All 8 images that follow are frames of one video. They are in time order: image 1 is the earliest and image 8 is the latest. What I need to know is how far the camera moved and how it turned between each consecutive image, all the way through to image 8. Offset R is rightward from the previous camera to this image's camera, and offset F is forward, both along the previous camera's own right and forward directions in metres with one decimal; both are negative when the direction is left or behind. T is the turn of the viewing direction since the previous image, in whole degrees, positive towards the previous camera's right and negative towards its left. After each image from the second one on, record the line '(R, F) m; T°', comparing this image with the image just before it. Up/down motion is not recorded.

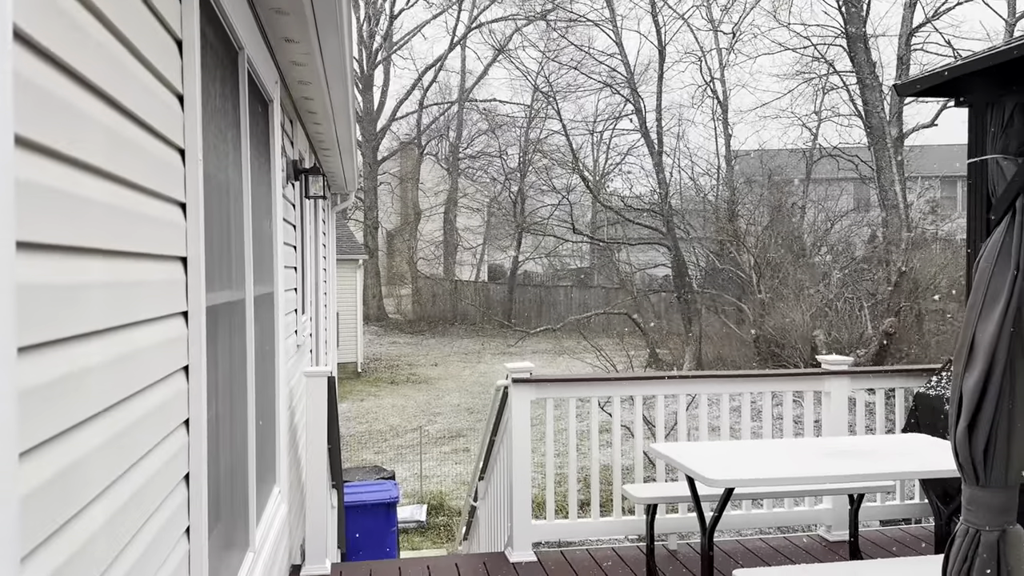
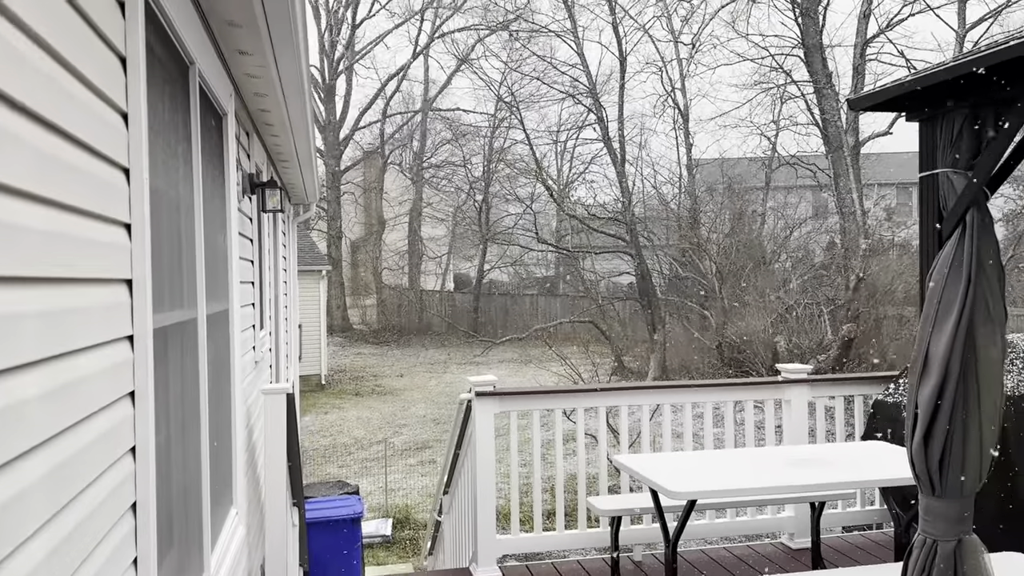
(0.0, 0.0) m; +3°
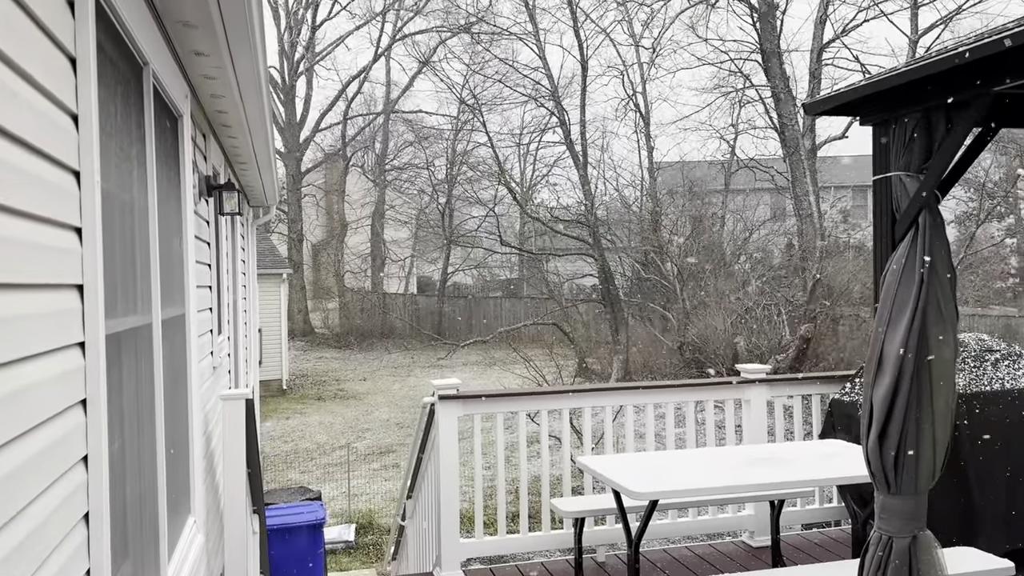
(0.0, 0.0) m; +3°
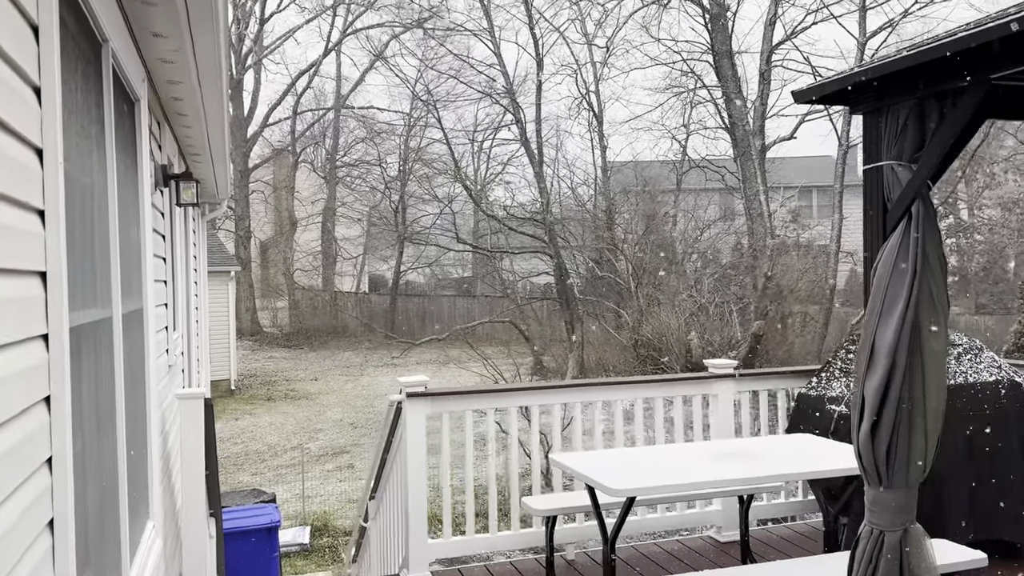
(-0.1, +0.1) m; +4°
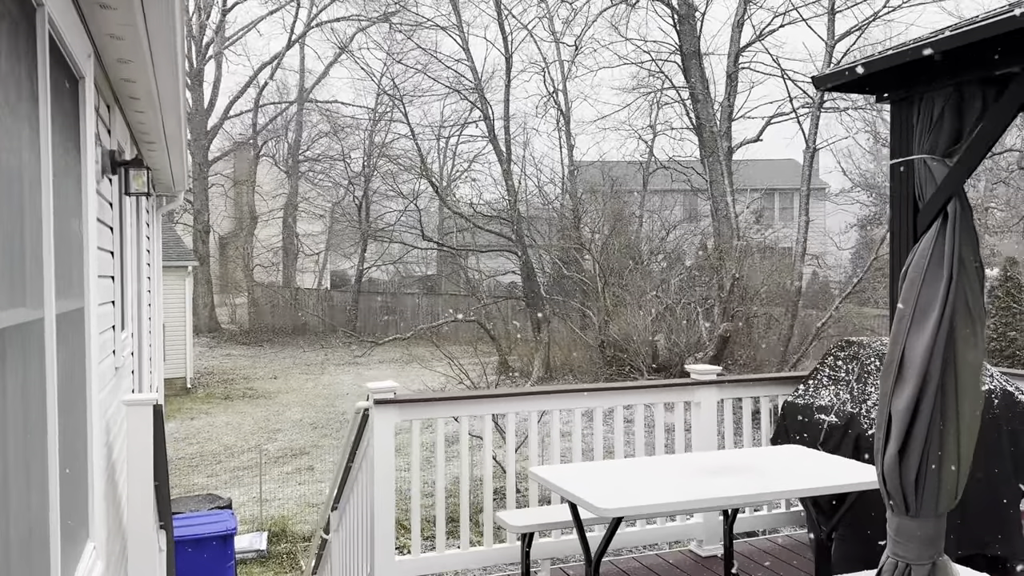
(-0.1, +0.2) m; +3°
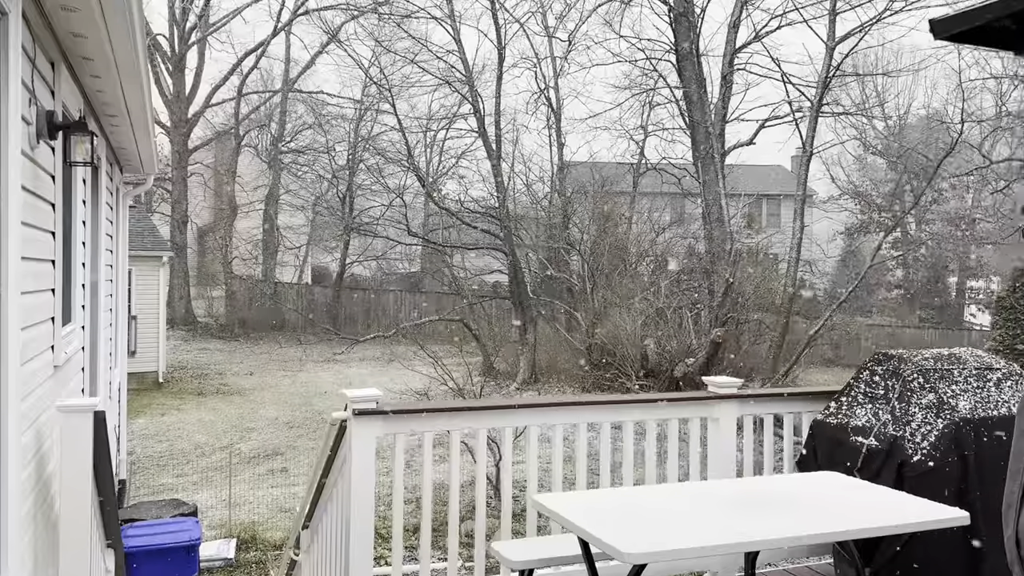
(-0.1, +0.3) m; +1°
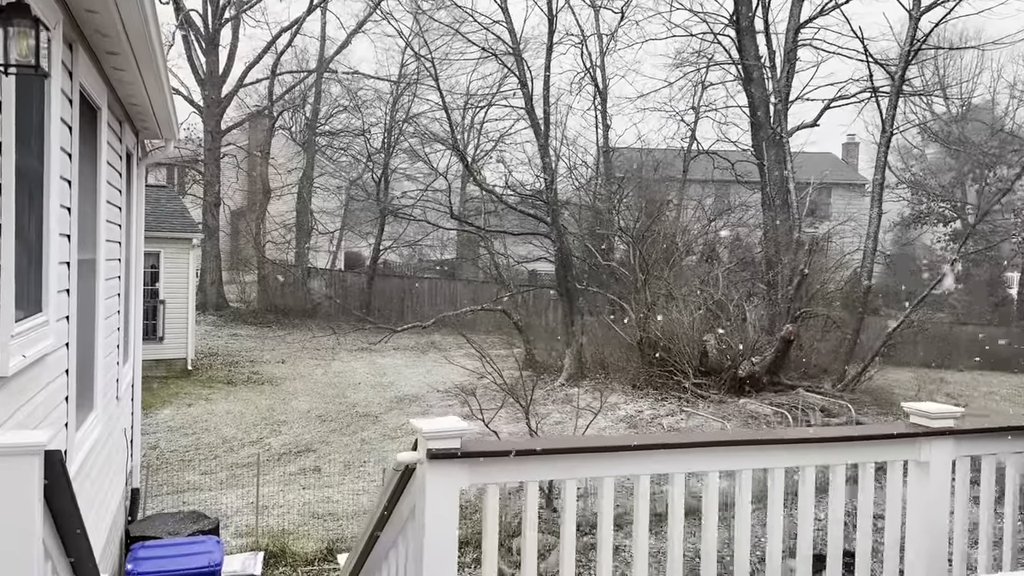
(-0.3, +0.7) m; -2°
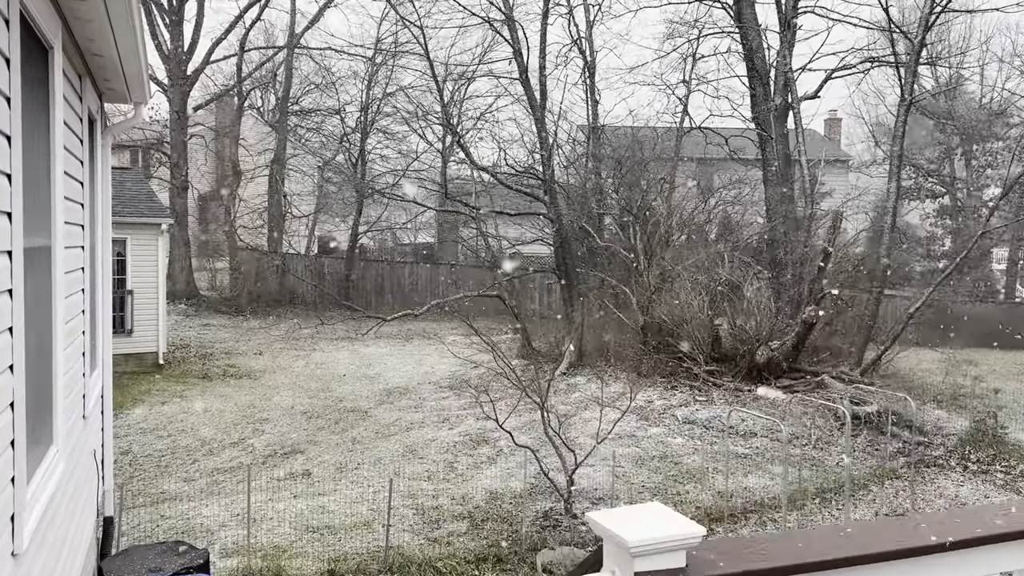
(-0.3, +0.7) m; +2°
